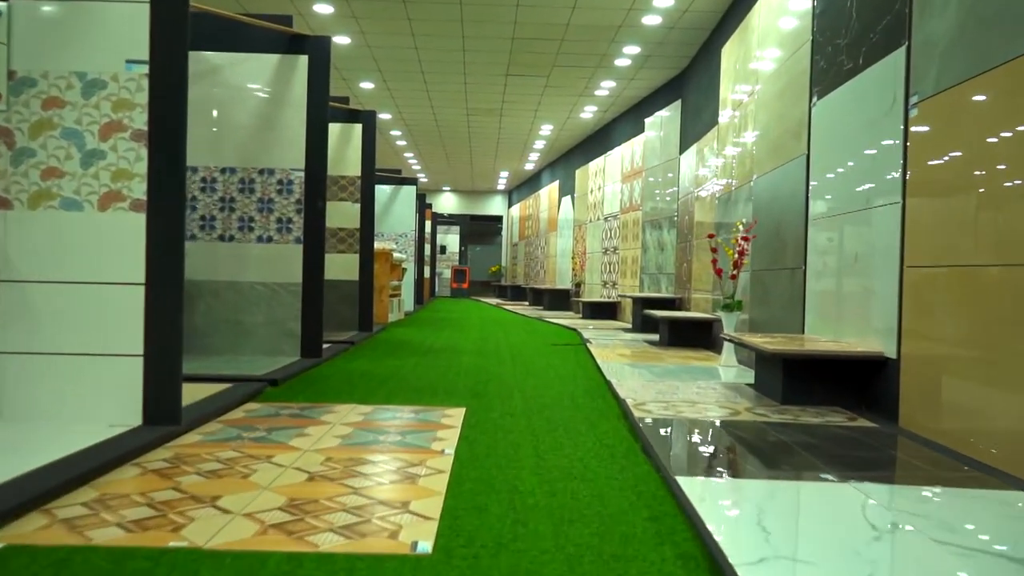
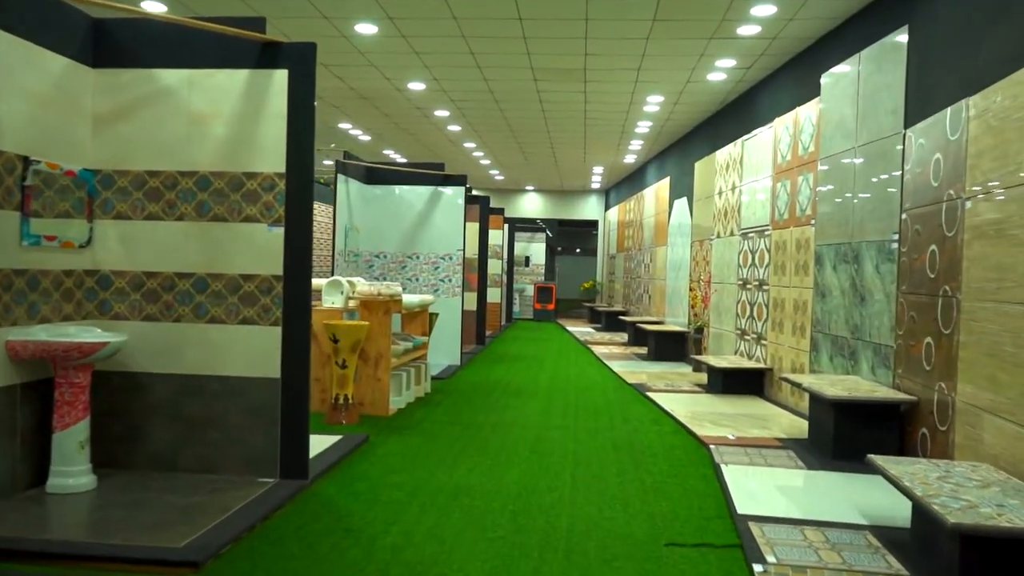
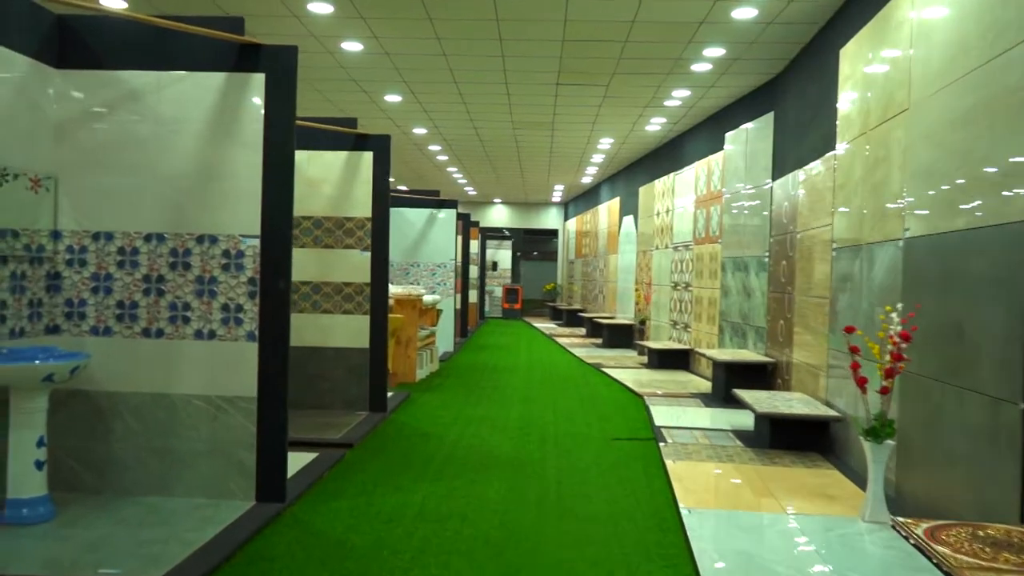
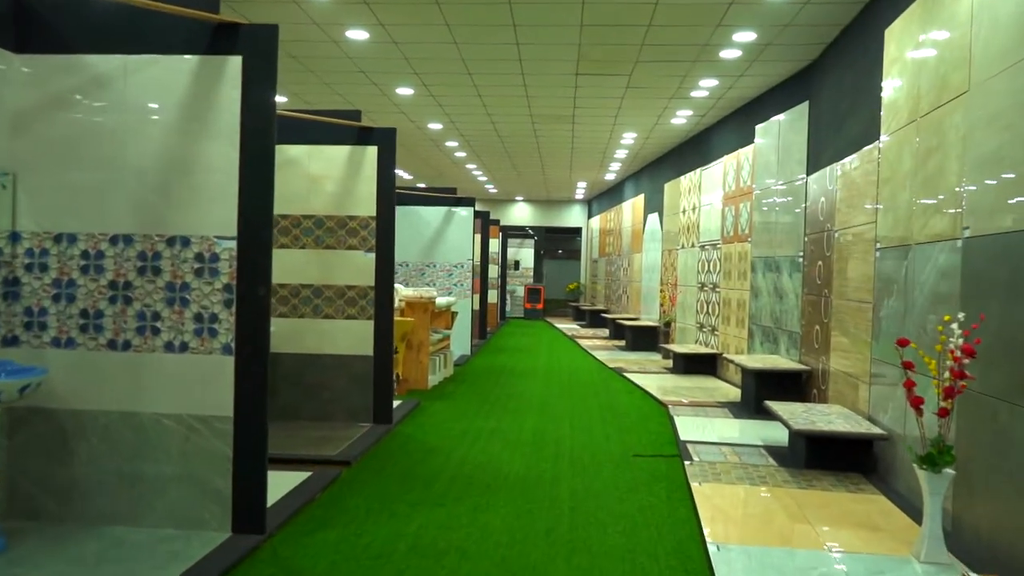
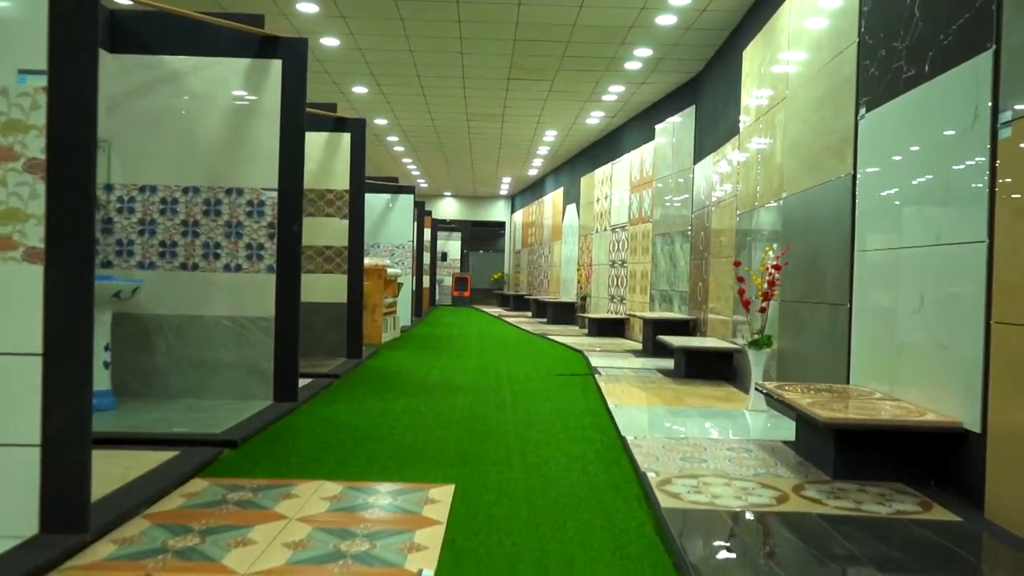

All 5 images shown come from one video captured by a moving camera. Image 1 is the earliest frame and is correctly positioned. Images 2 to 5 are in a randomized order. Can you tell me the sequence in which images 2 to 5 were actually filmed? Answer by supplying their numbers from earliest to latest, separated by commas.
5, 3, 4, 2
